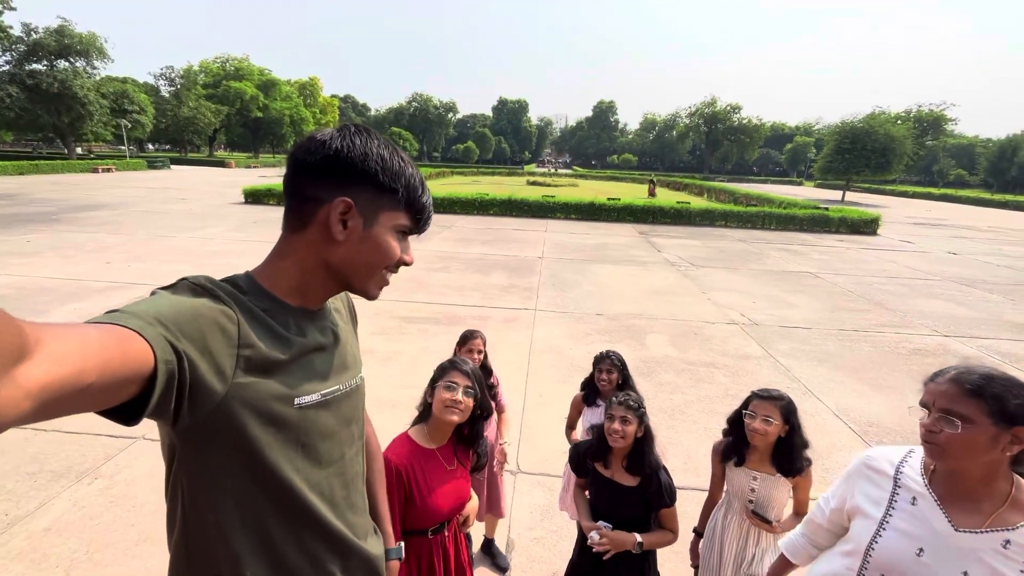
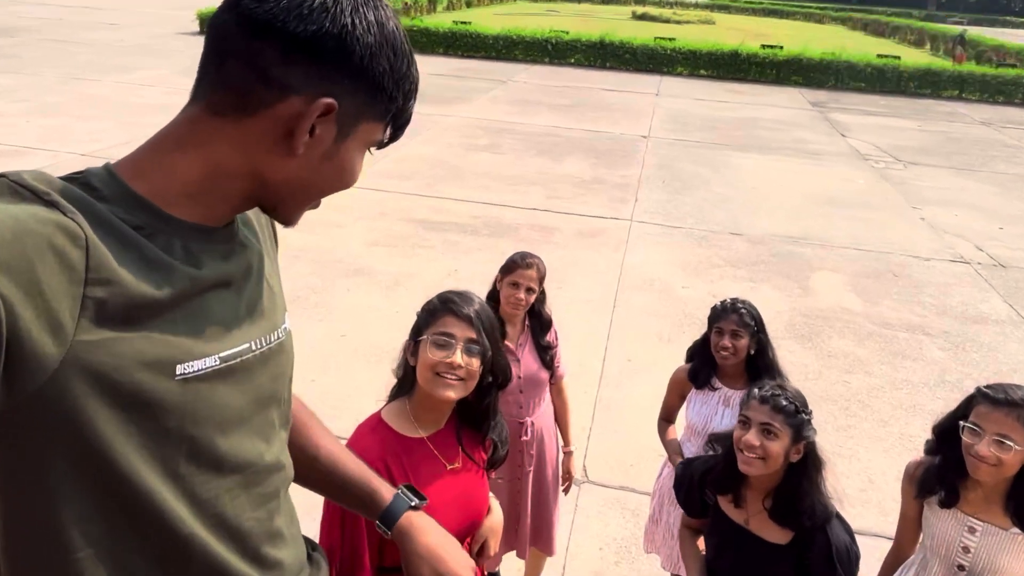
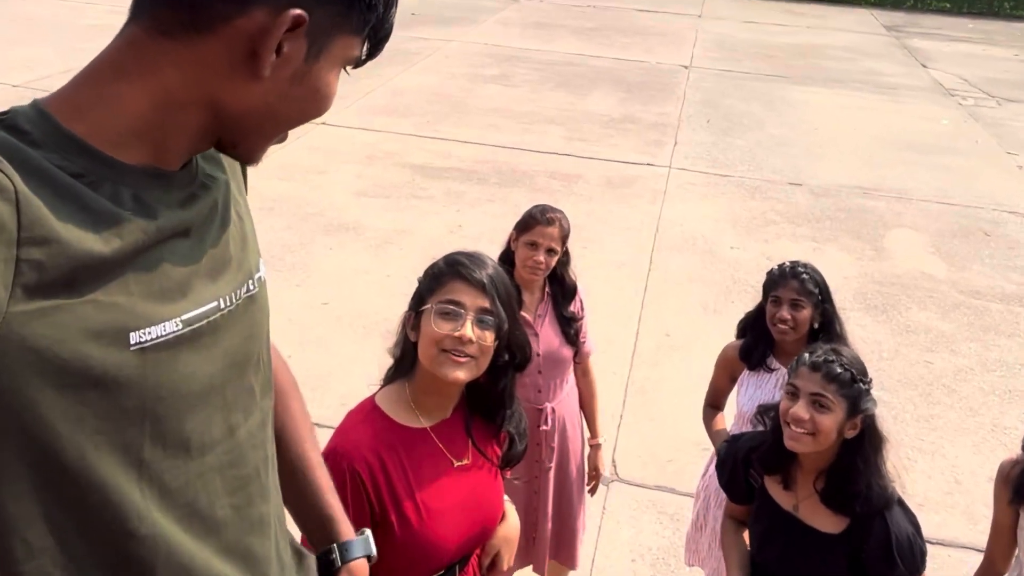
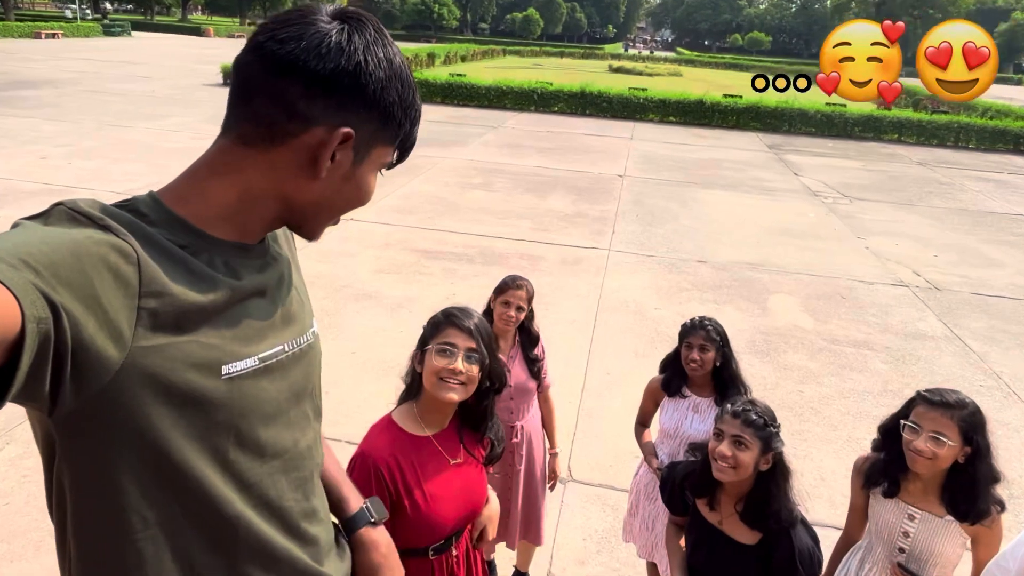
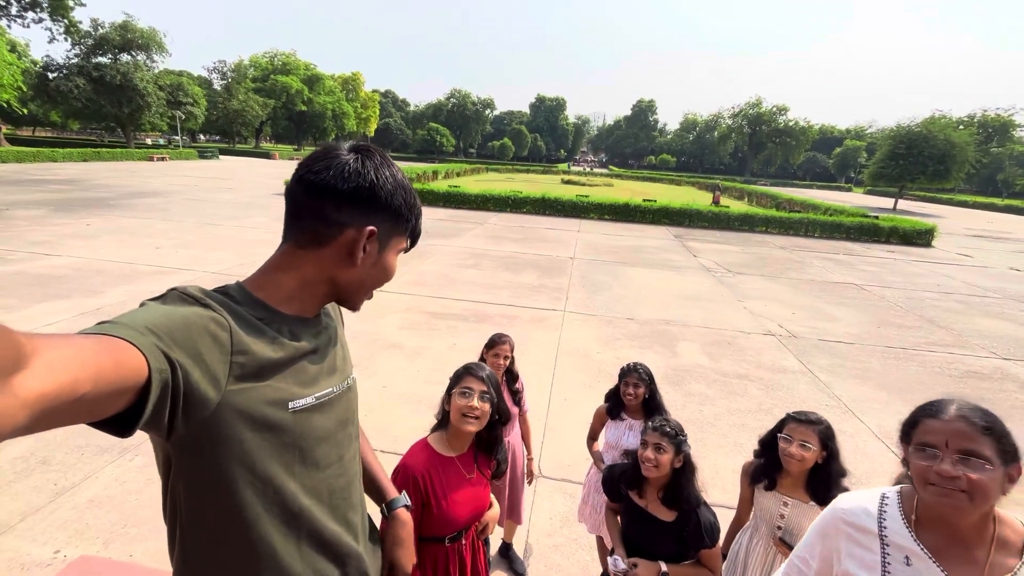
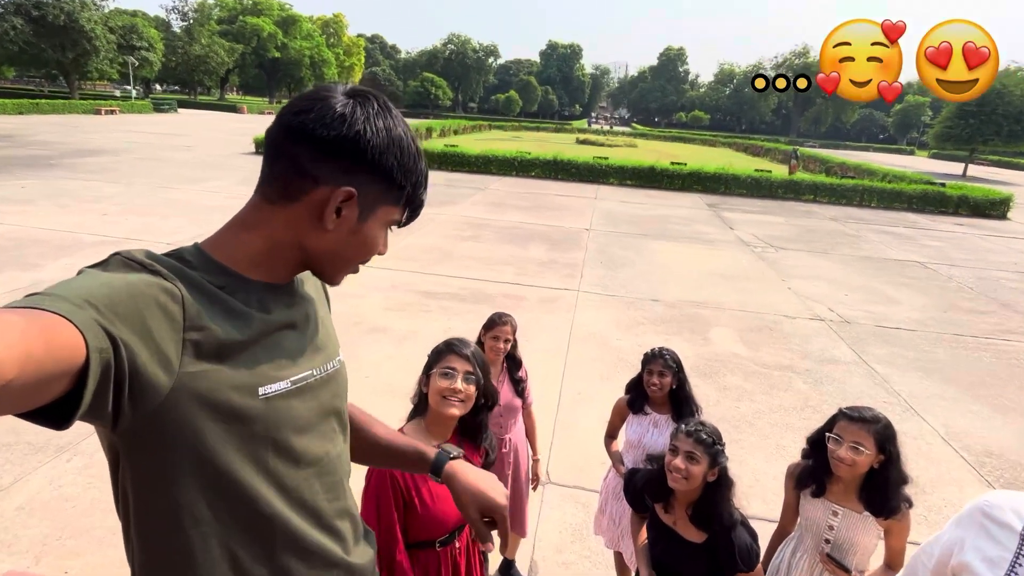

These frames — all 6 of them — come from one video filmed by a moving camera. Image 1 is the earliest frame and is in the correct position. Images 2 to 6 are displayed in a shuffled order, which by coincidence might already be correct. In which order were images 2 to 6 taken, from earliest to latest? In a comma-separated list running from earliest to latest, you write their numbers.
5, 6, 4, 2, 3
